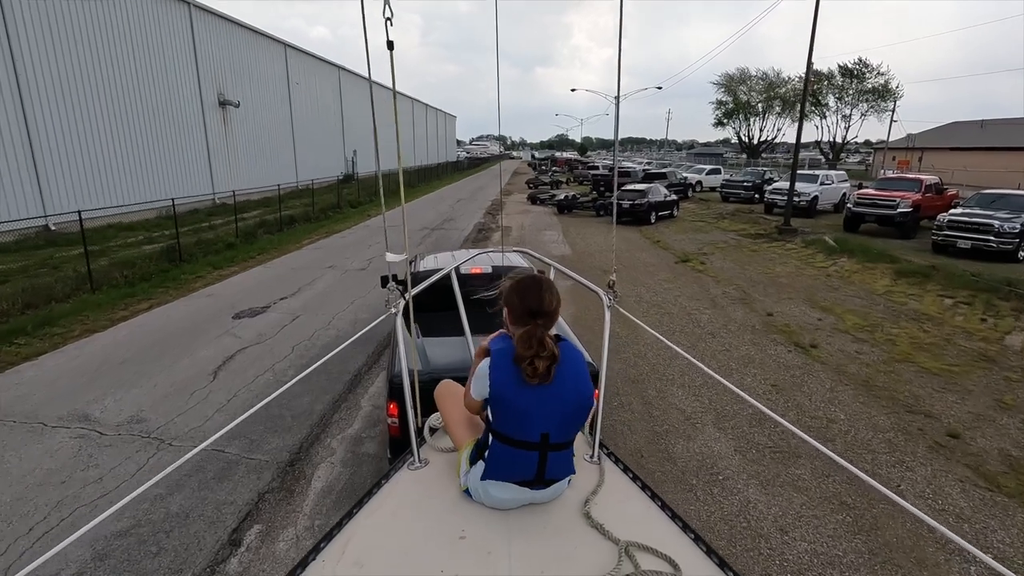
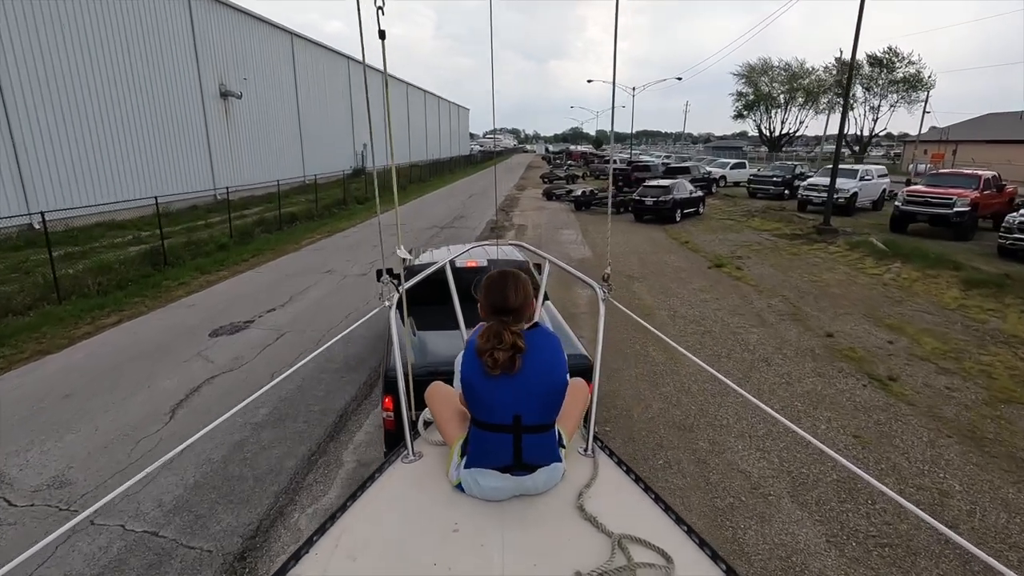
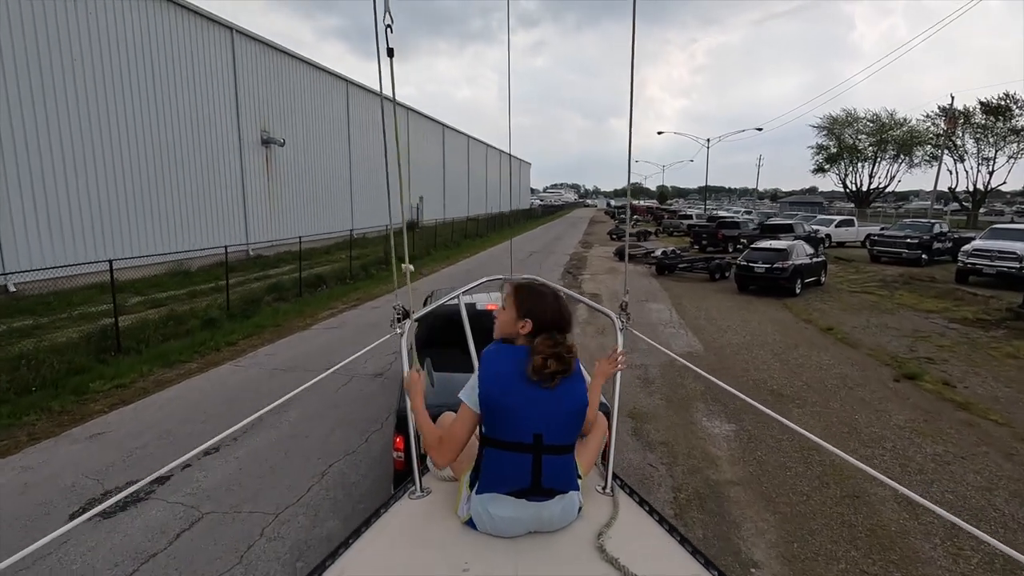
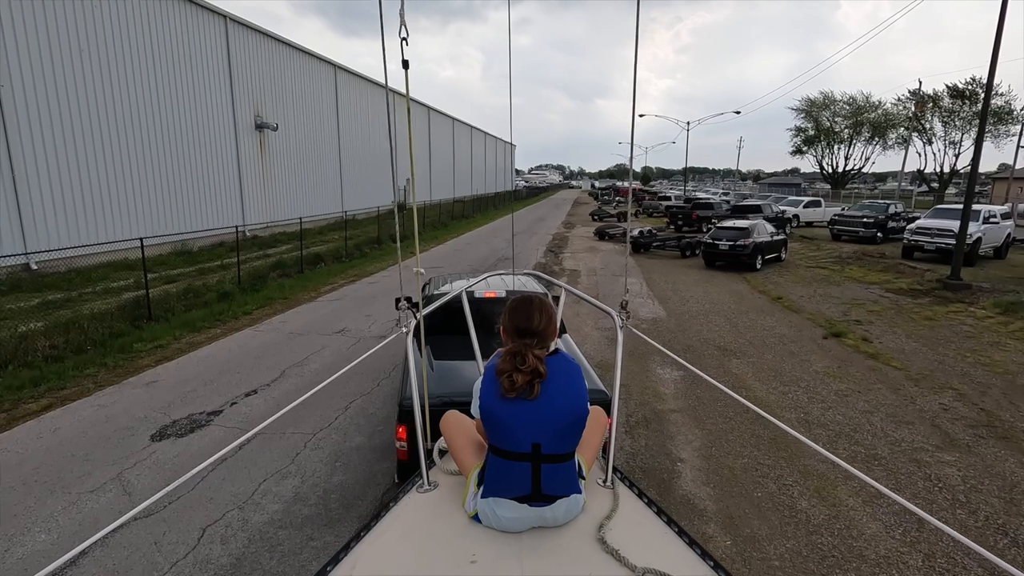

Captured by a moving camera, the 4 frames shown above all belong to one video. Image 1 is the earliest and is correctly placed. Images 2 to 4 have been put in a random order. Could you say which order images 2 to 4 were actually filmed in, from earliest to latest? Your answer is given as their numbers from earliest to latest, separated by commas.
2, 4, 3
